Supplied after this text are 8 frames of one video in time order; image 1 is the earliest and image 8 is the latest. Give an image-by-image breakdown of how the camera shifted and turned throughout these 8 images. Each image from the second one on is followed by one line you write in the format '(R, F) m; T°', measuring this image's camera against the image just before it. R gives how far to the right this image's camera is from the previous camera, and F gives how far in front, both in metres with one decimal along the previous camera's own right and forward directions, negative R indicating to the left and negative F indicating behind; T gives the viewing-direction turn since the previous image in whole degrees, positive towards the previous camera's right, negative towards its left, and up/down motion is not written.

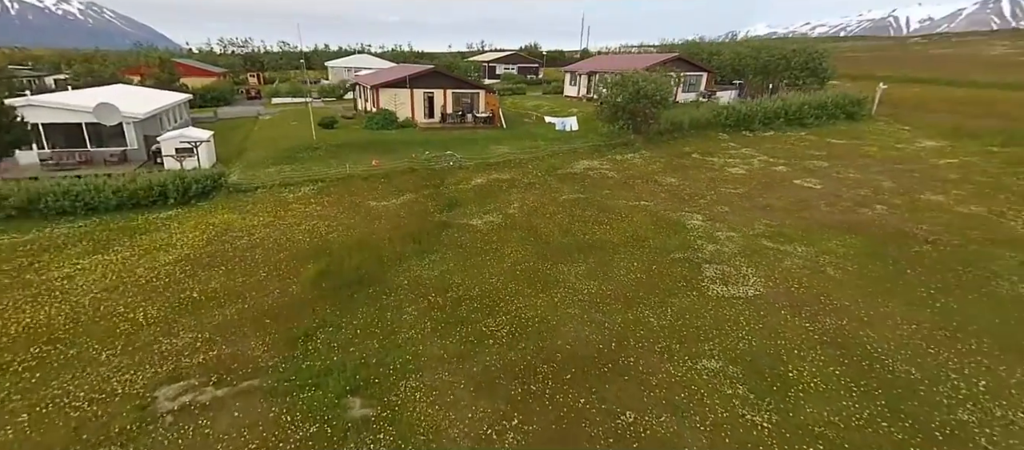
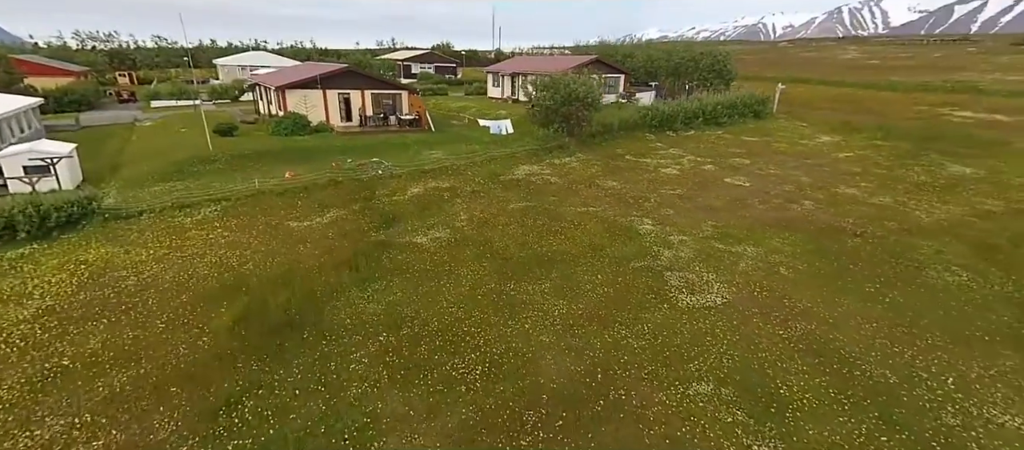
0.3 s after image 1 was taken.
(-0.9, +1.2) m; +10°
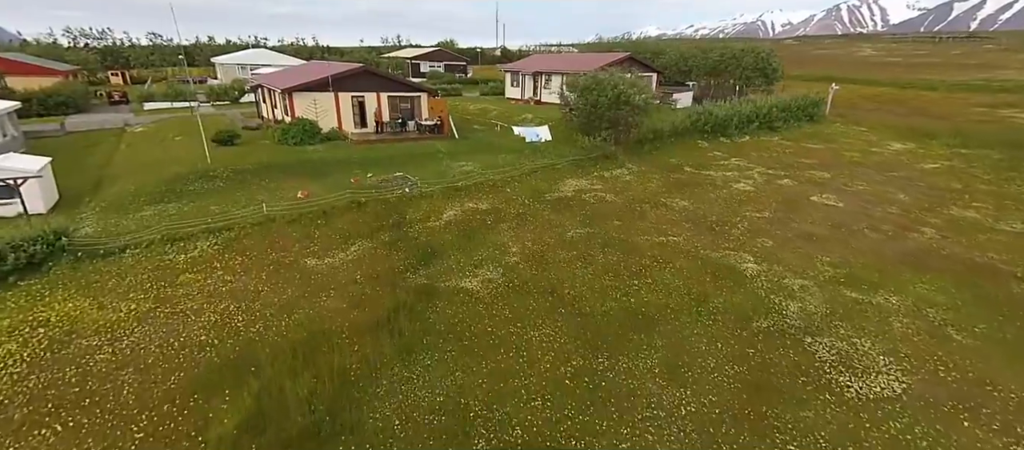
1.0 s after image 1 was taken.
(-1.9, +2.9) m; 0°
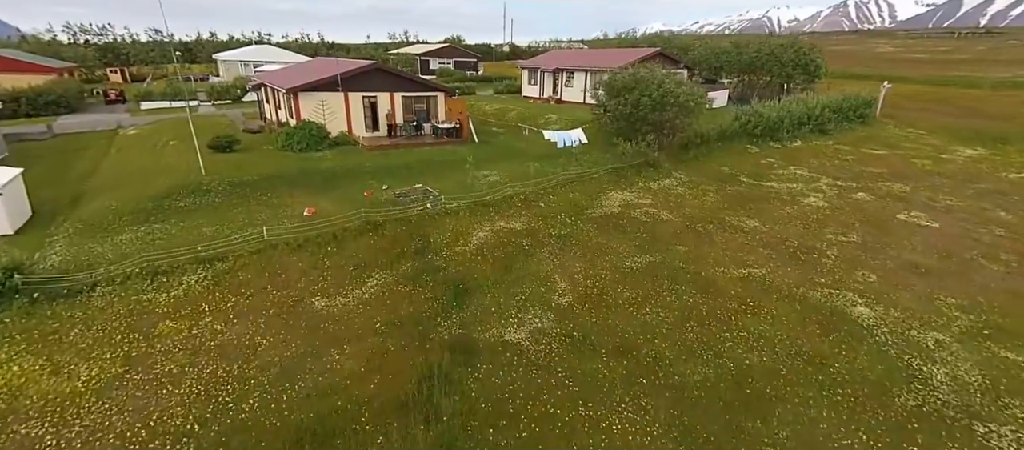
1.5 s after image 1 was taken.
(-1.1, +2.2) m; -1°
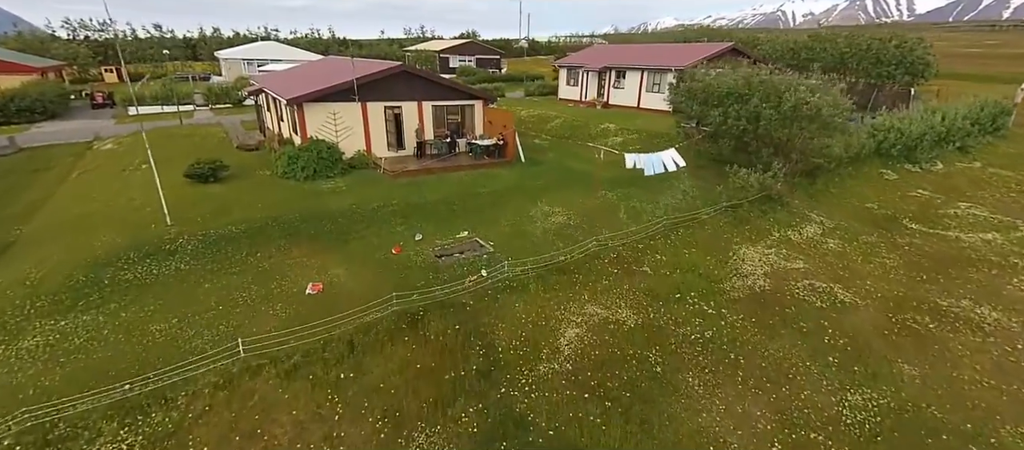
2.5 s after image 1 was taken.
(-1.9, +4.6) m; -1°
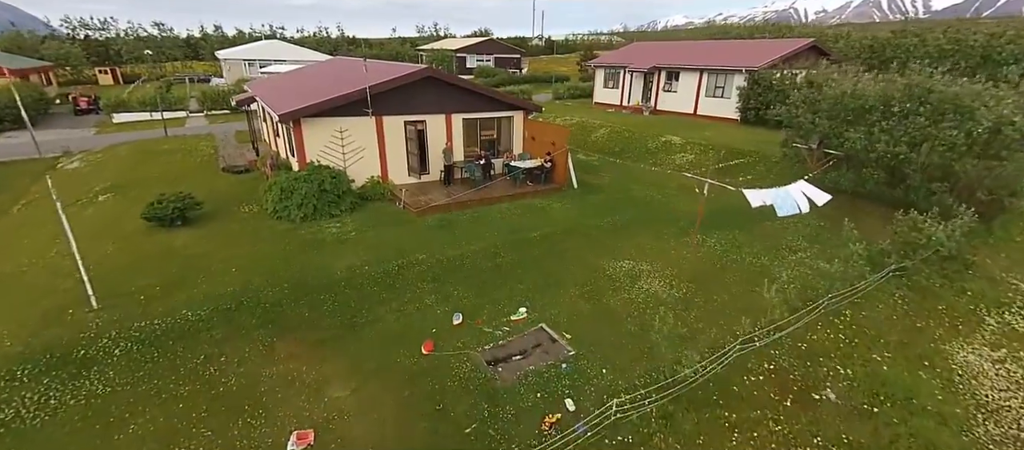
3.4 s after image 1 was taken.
(-1.4, +3.7) m; -1°
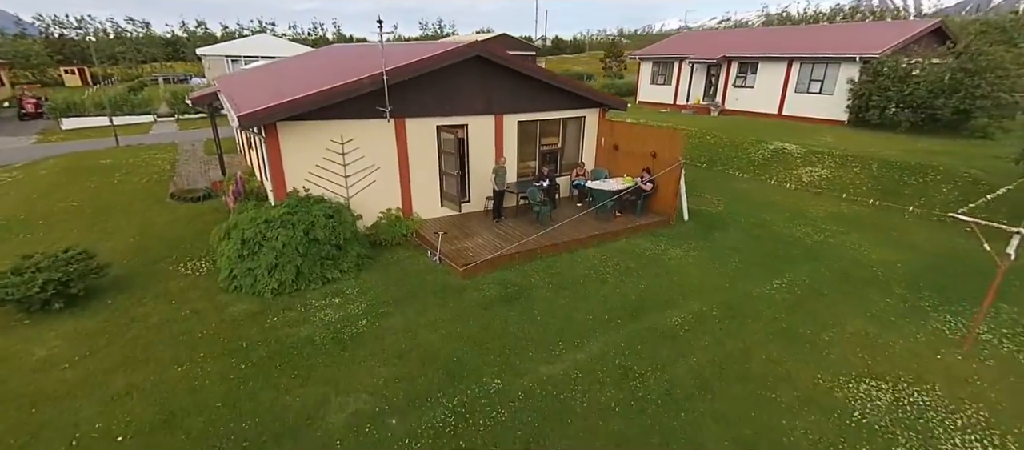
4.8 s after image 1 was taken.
(-1.8, +4.7) m; 0°
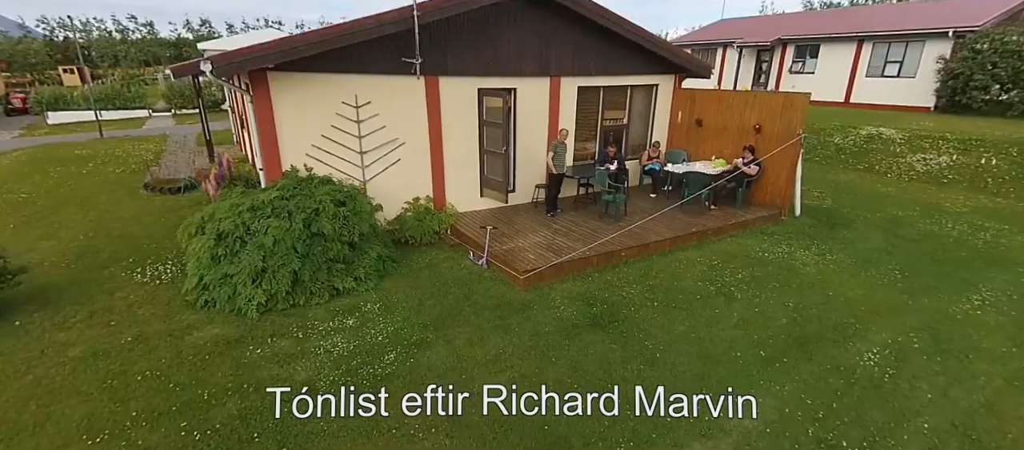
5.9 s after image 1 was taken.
(-0.9, +2.2) m; -1°
